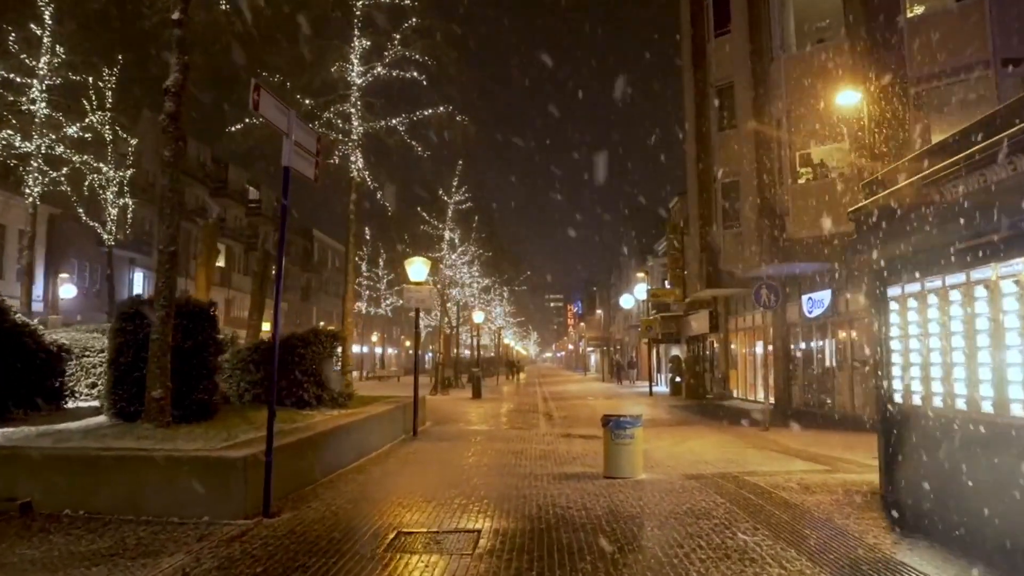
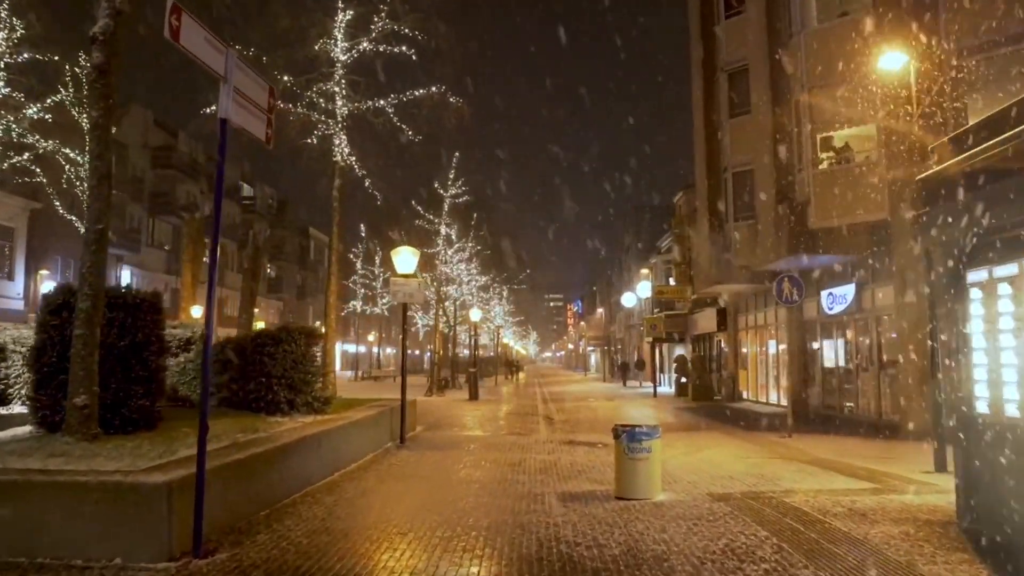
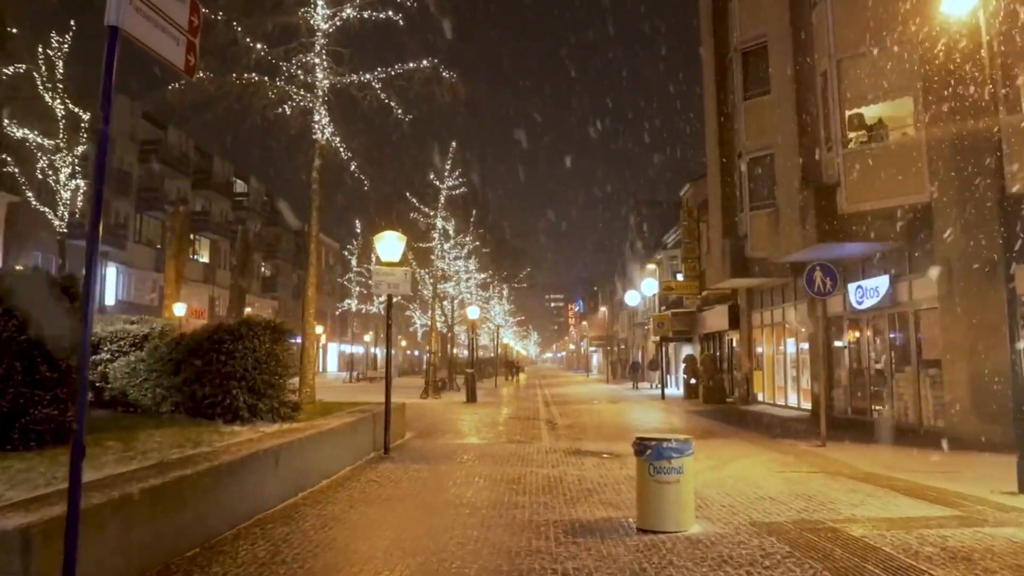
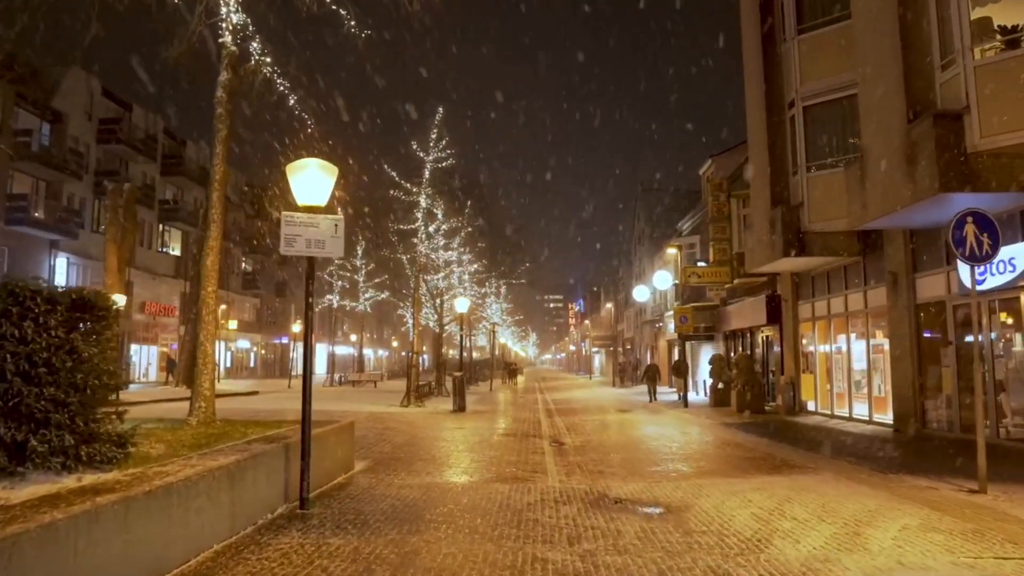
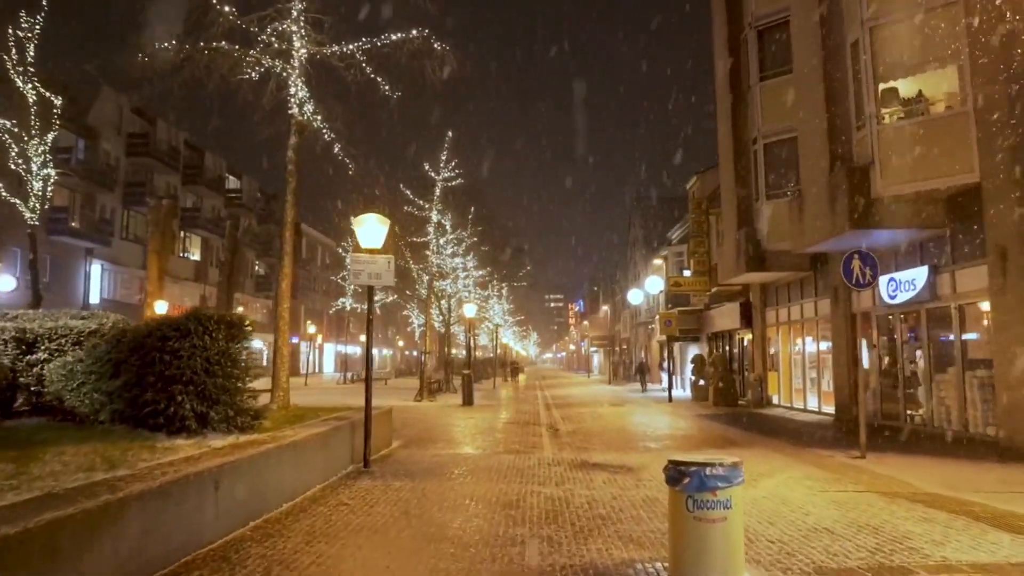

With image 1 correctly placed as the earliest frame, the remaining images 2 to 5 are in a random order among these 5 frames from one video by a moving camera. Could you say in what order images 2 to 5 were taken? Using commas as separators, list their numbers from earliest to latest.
2, 3, 5, 4
